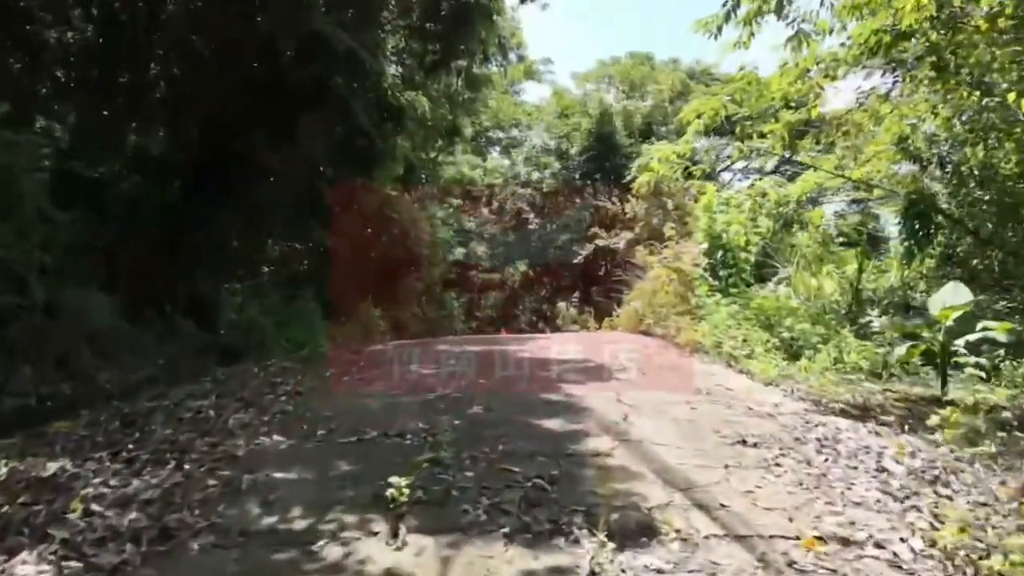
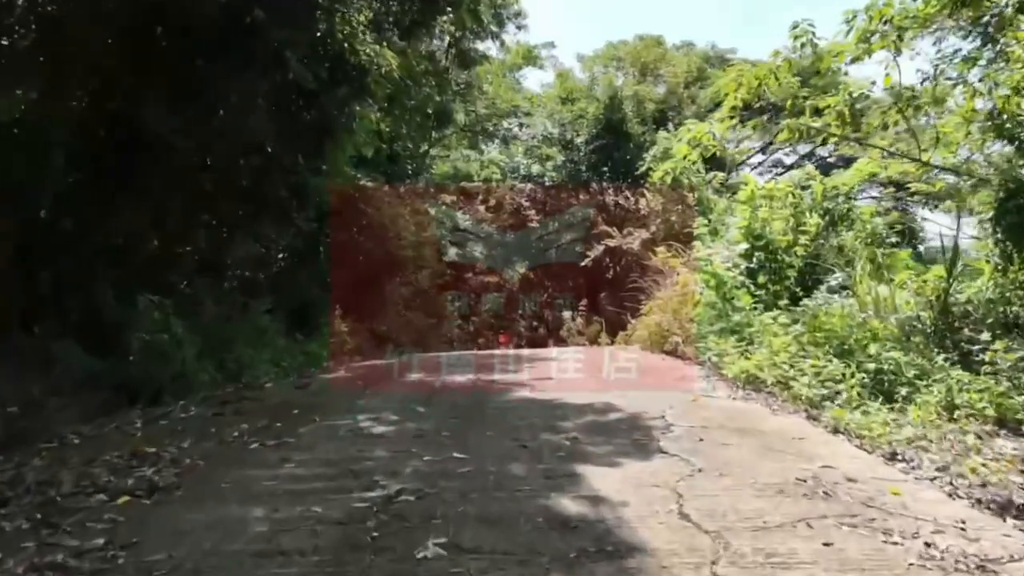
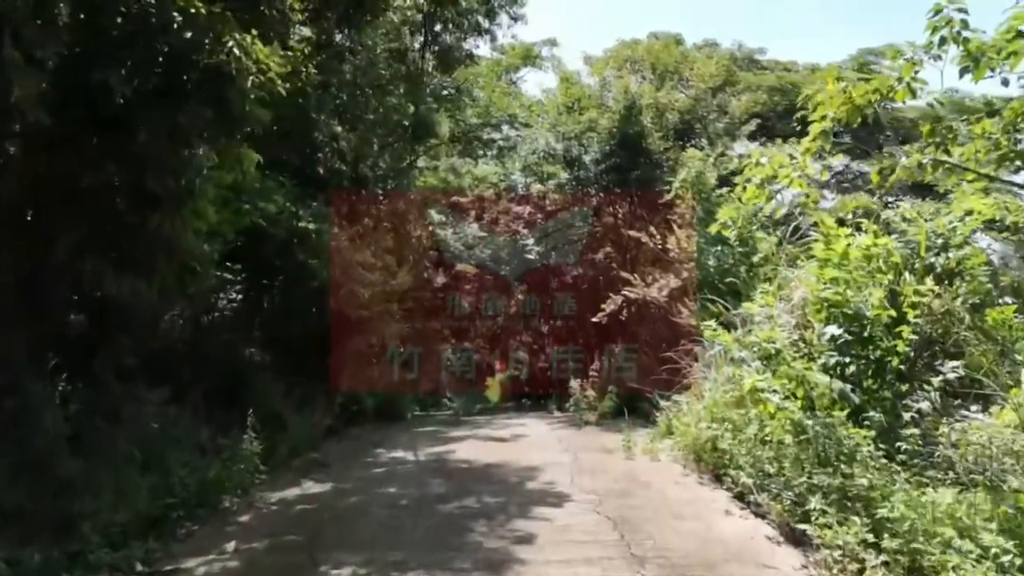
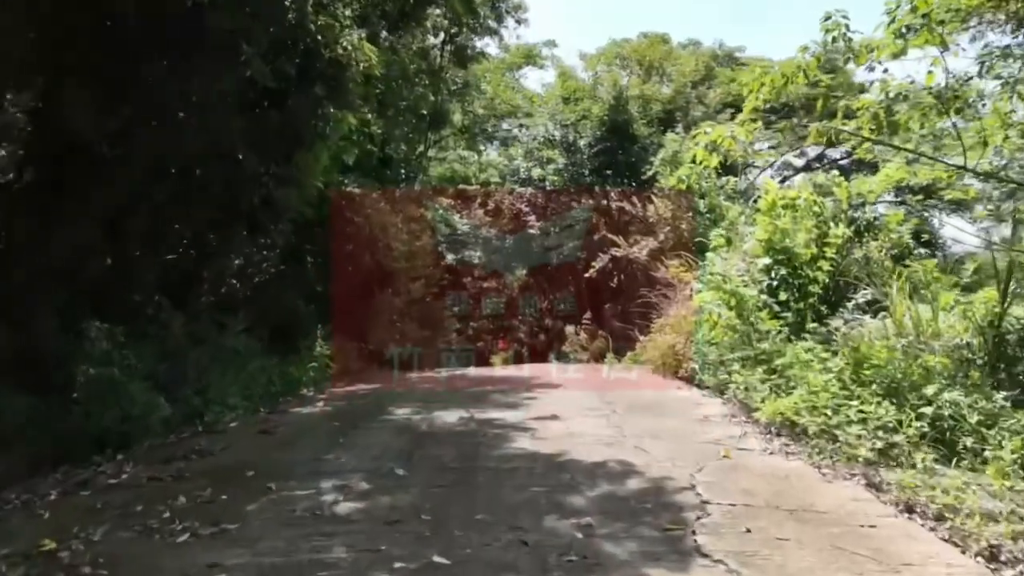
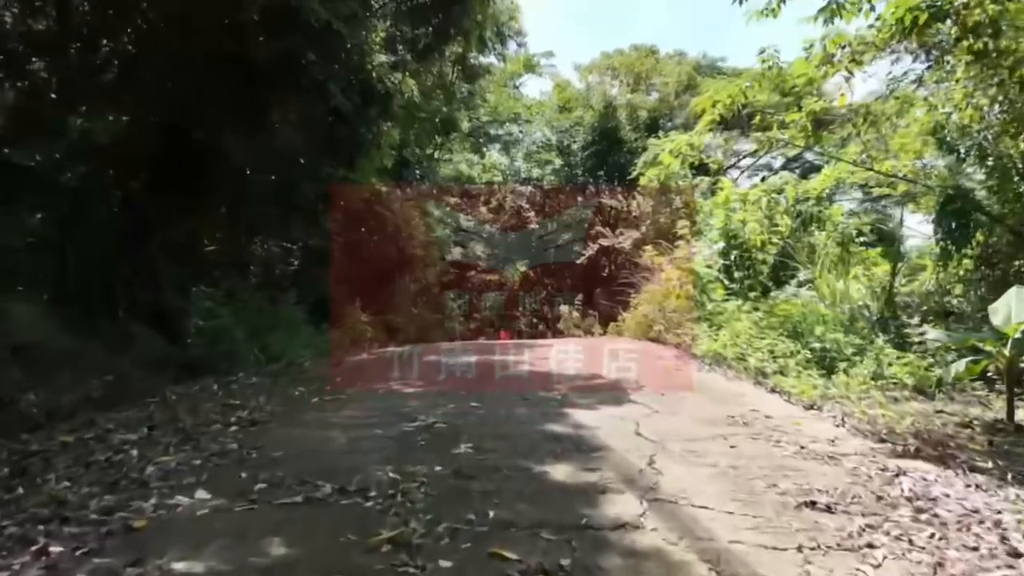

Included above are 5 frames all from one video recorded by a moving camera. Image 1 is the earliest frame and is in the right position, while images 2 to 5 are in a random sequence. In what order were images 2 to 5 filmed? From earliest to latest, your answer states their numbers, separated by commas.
5, 2, 4, 3
